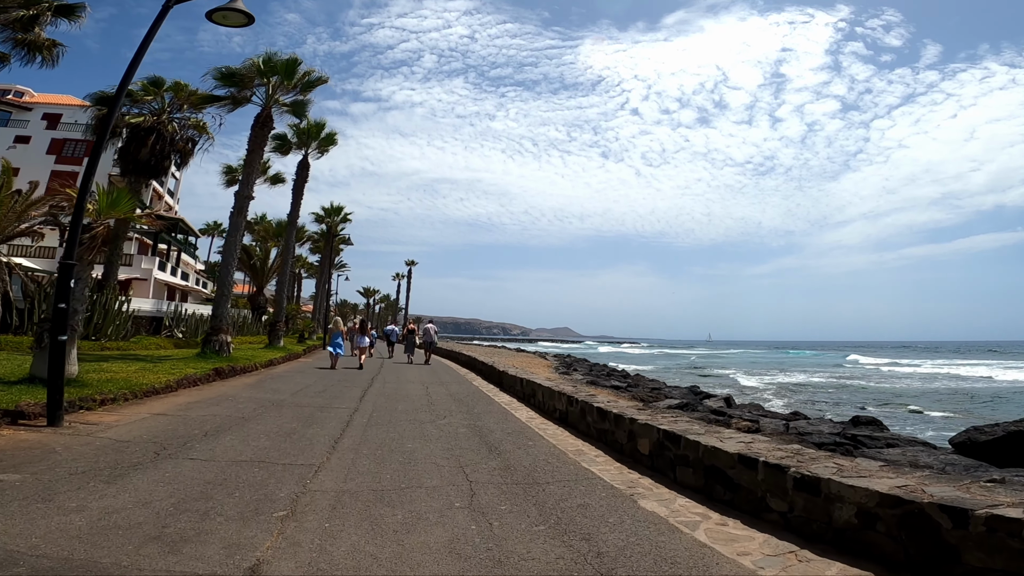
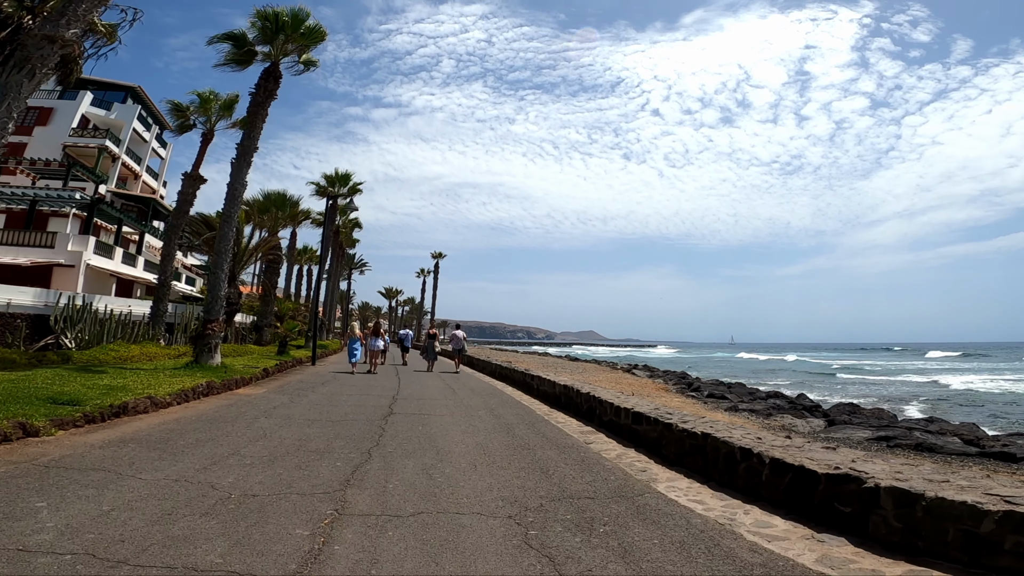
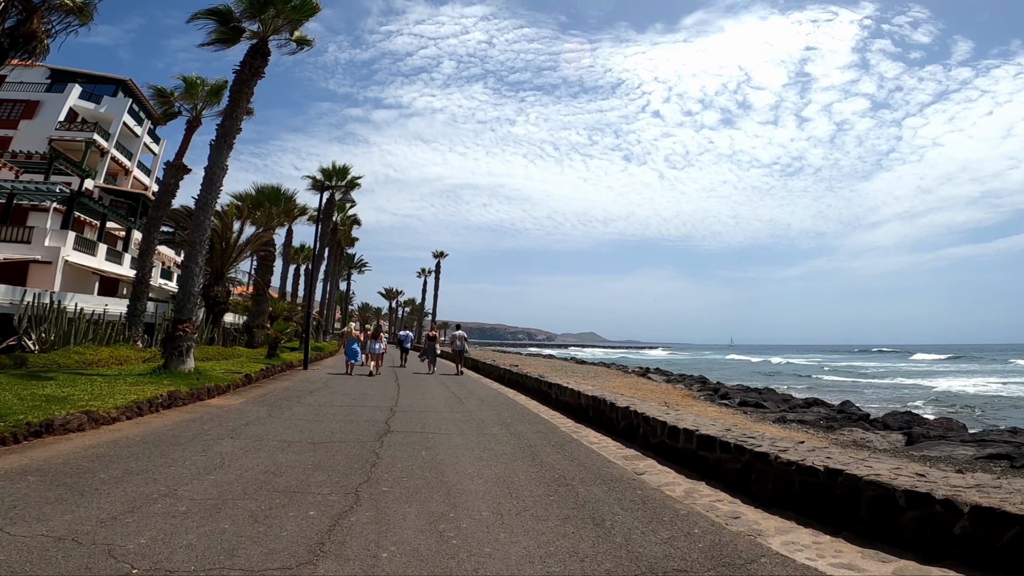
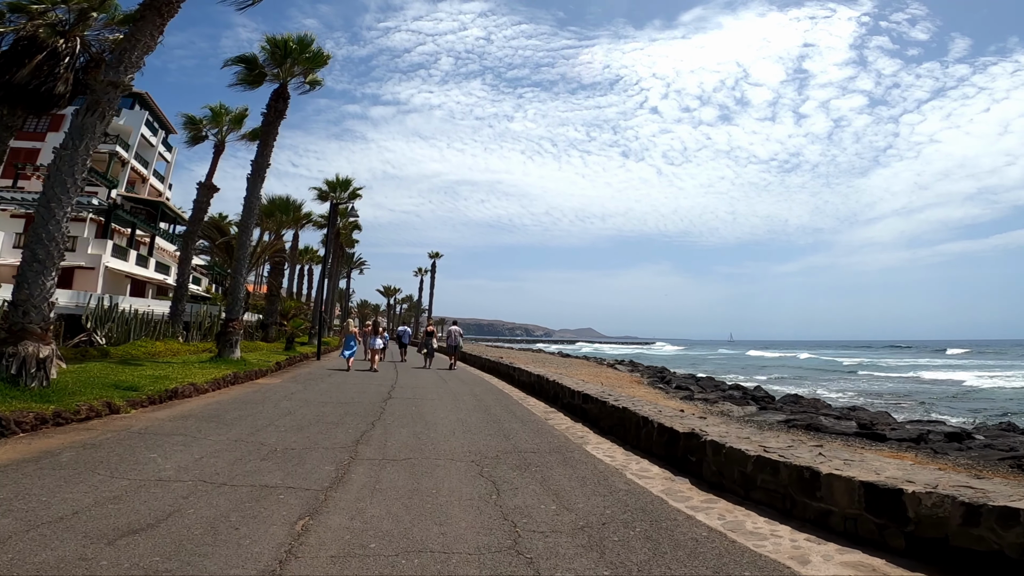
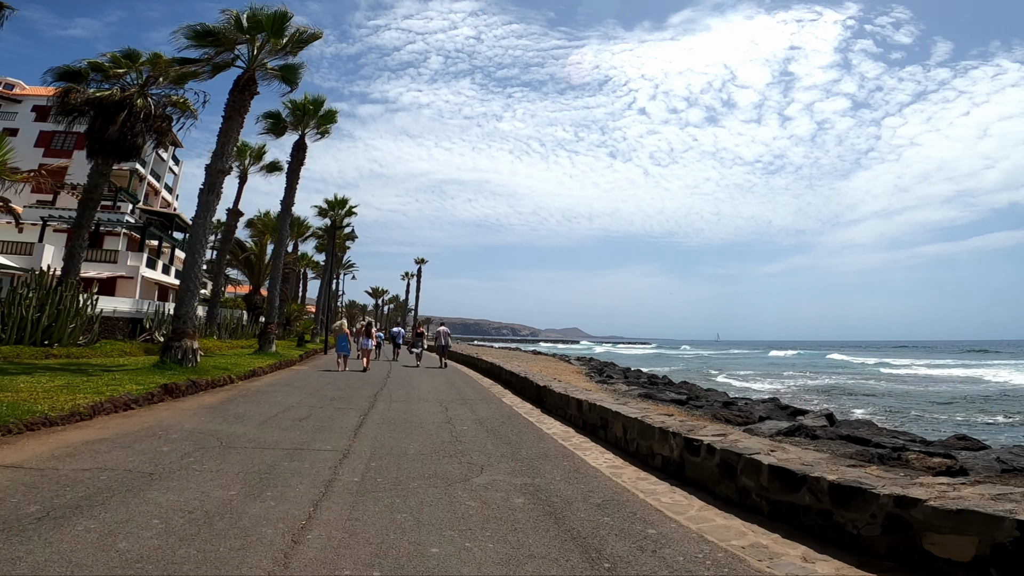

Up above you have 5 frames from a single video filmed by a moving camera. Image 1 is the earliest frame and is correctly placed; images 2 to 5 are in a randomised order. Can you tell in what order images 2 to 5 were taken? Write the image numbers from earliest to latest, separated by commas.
5, 4, 2, 3
